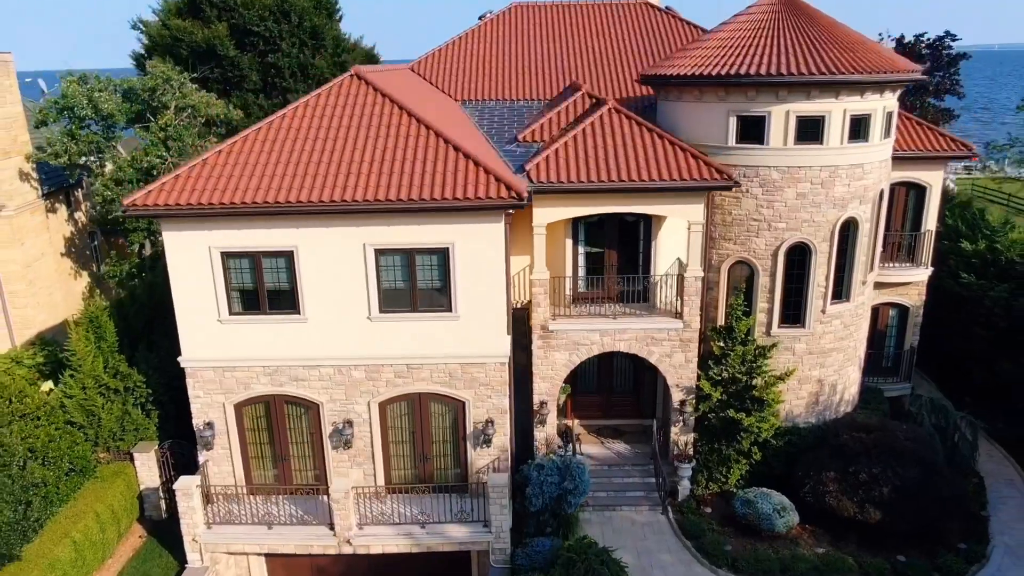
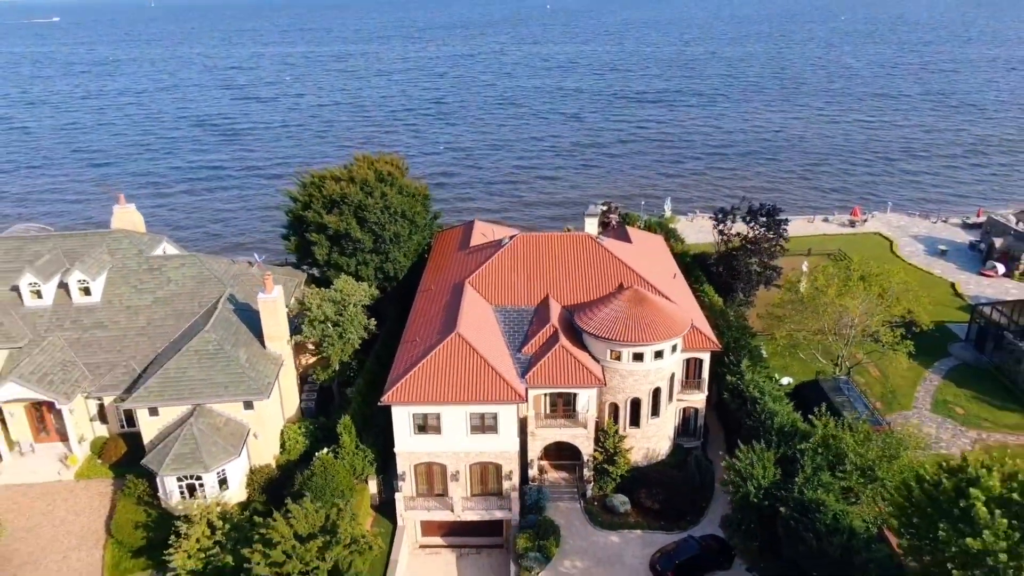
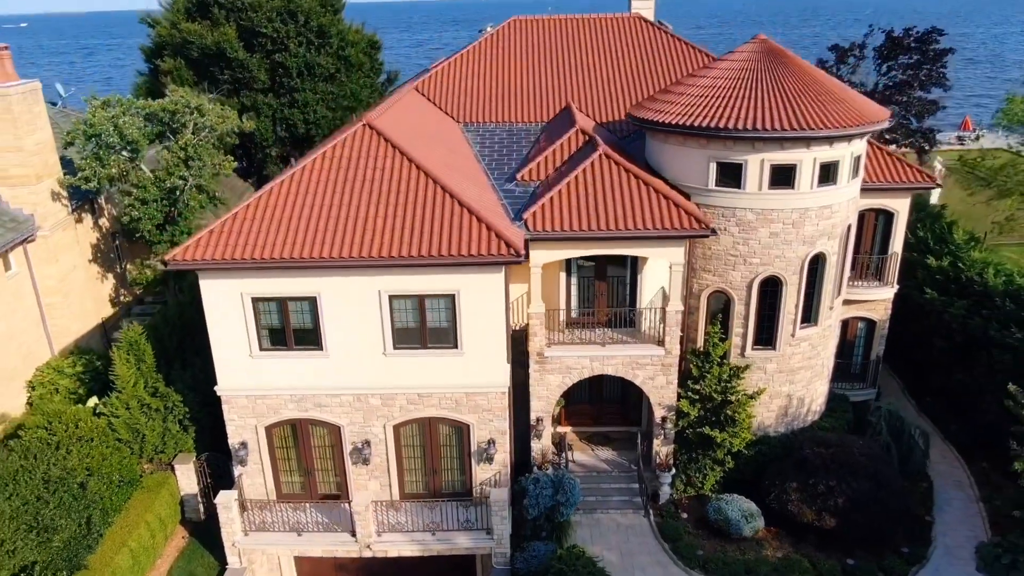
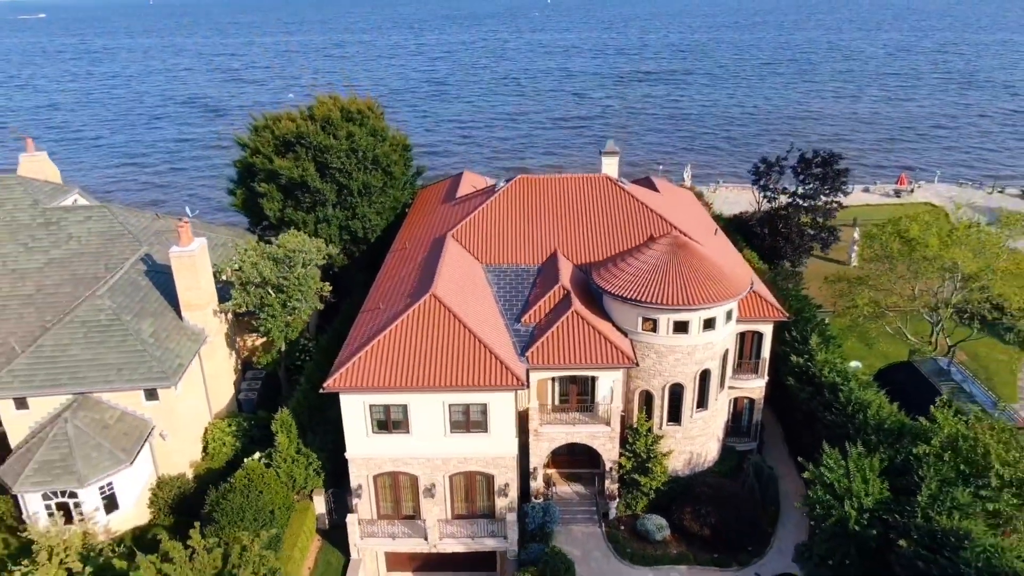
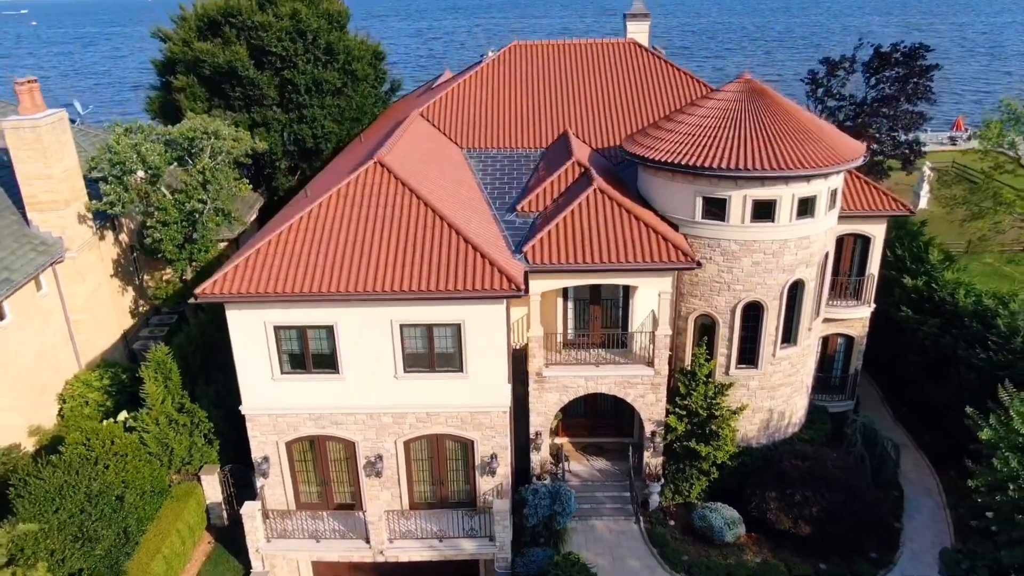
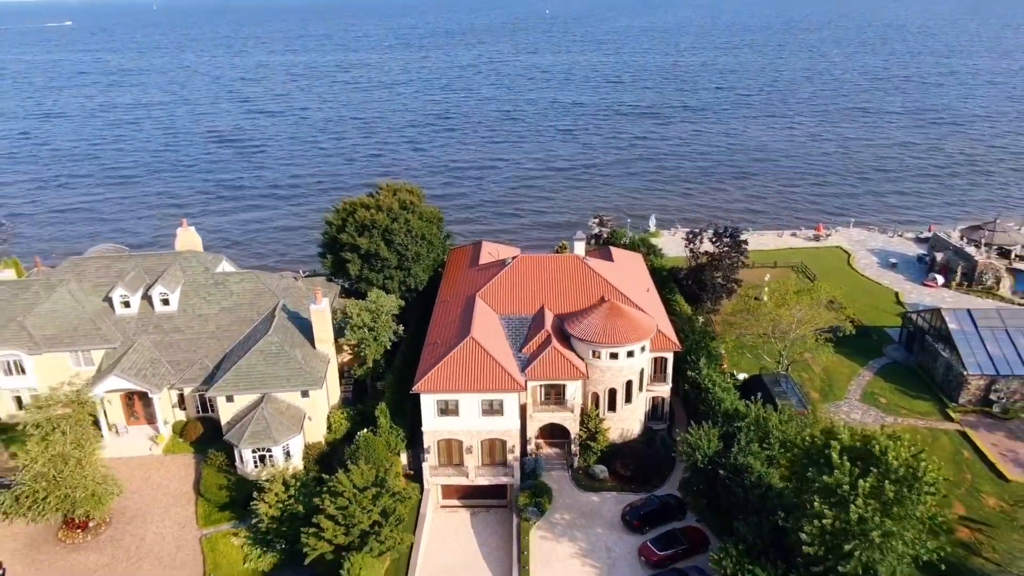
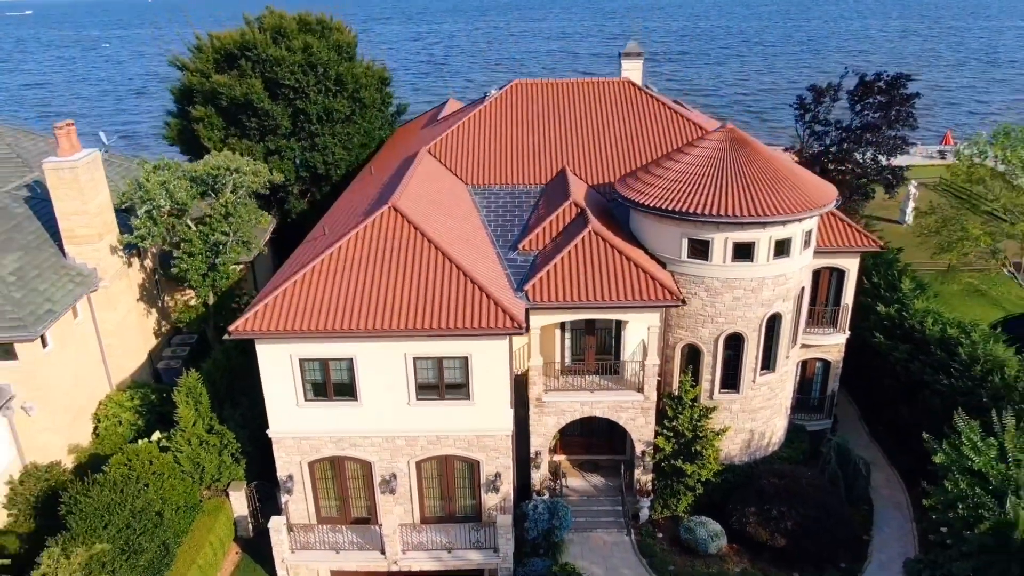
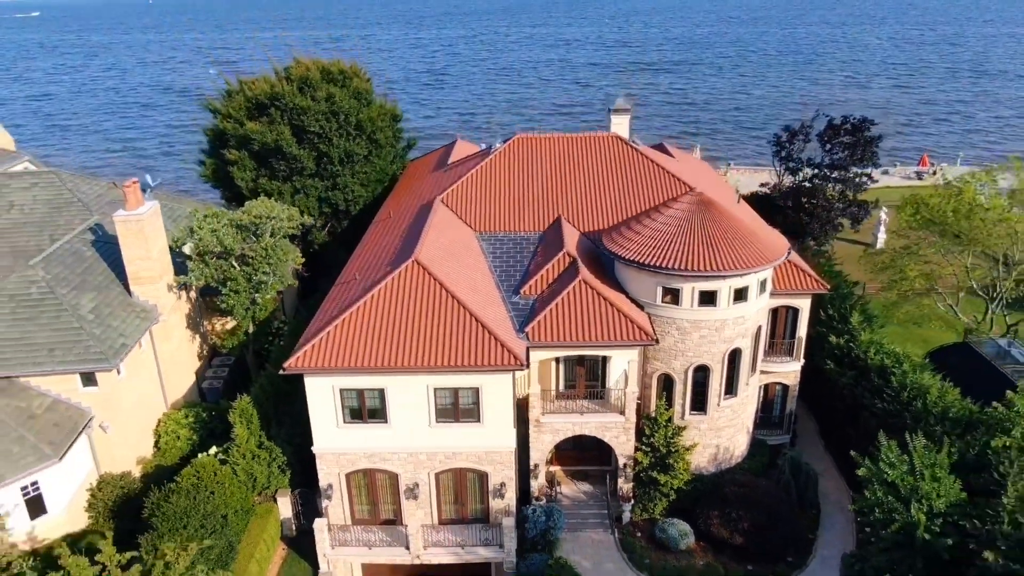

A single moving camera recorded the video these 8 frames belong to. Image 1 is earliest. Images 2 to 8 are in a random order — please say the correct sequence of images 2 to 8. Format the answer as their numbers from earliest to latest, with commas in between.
3, 5, 7, 8, 4, 2, 6
